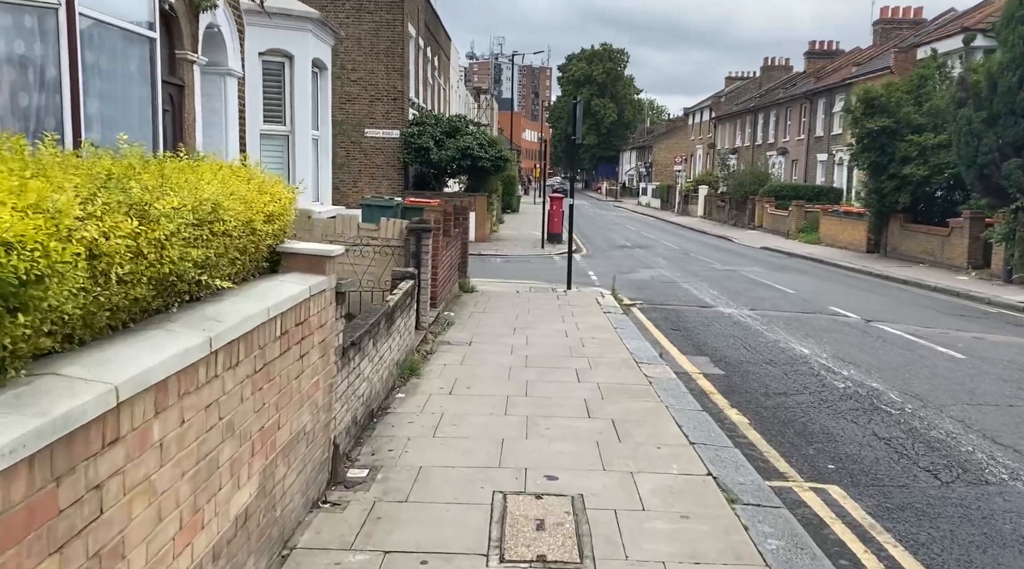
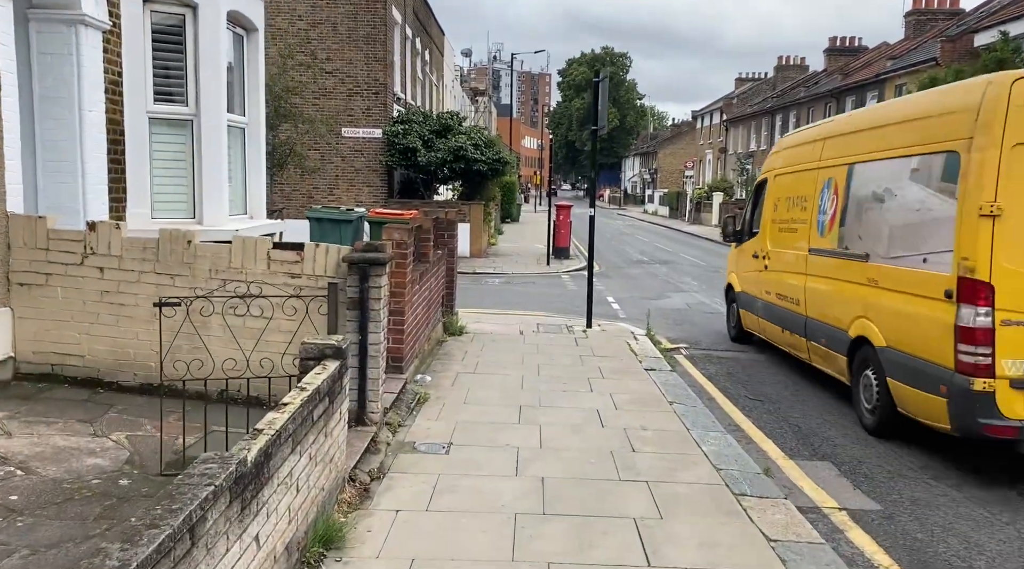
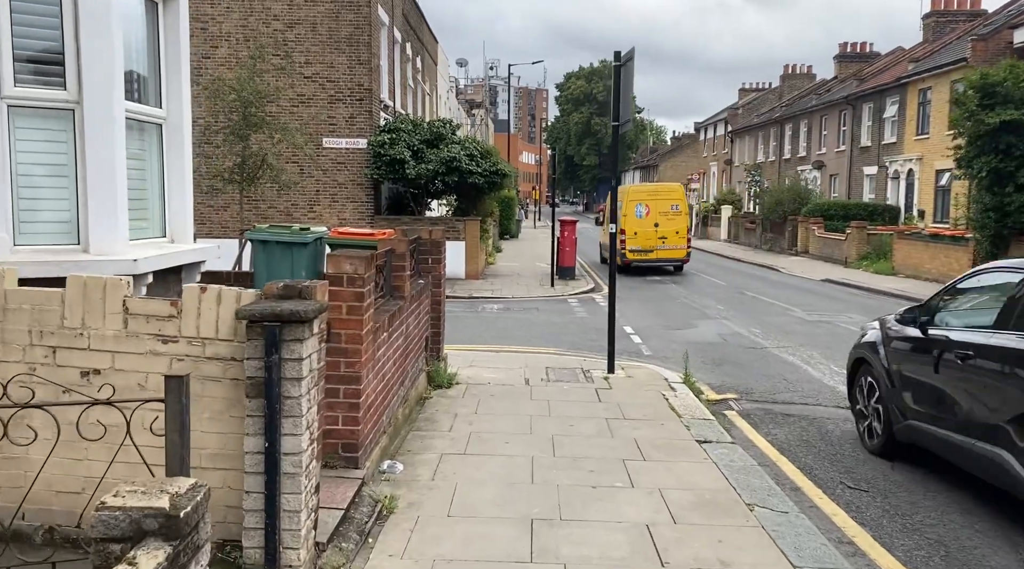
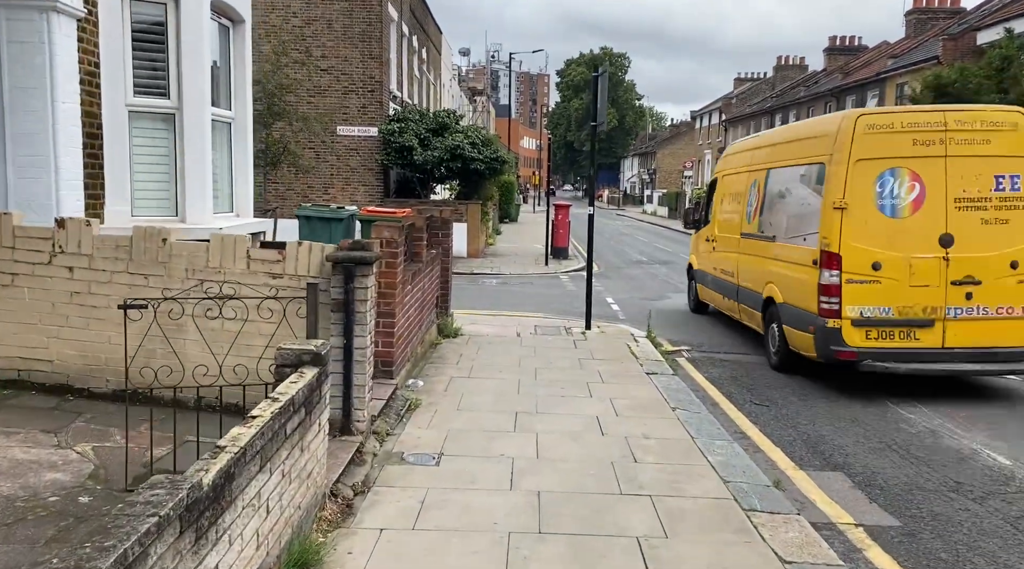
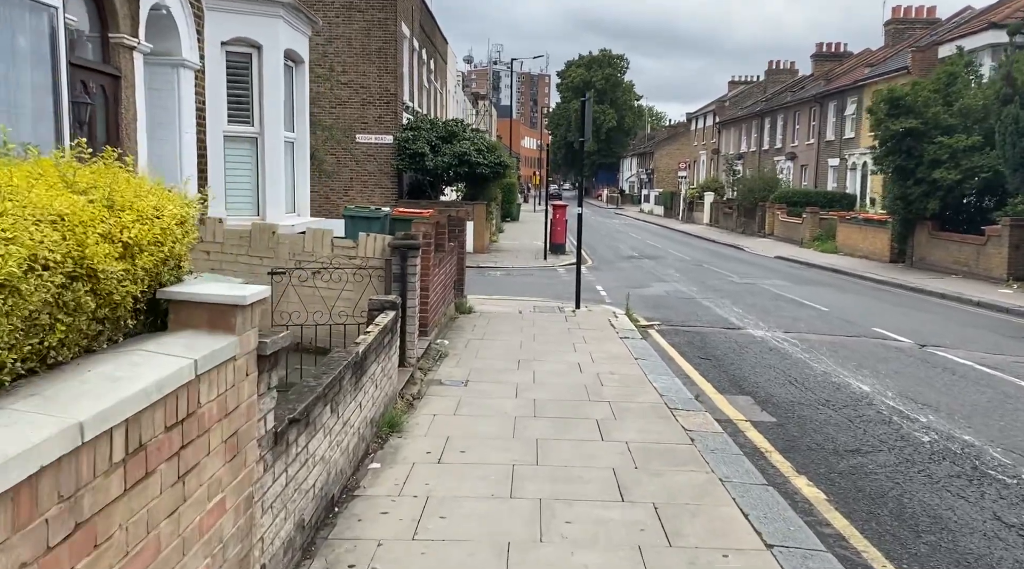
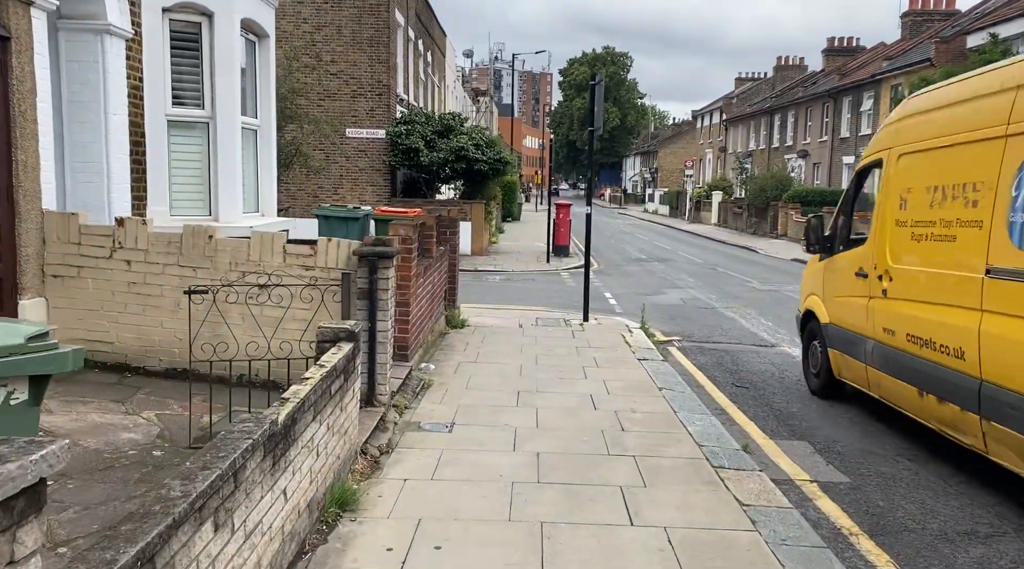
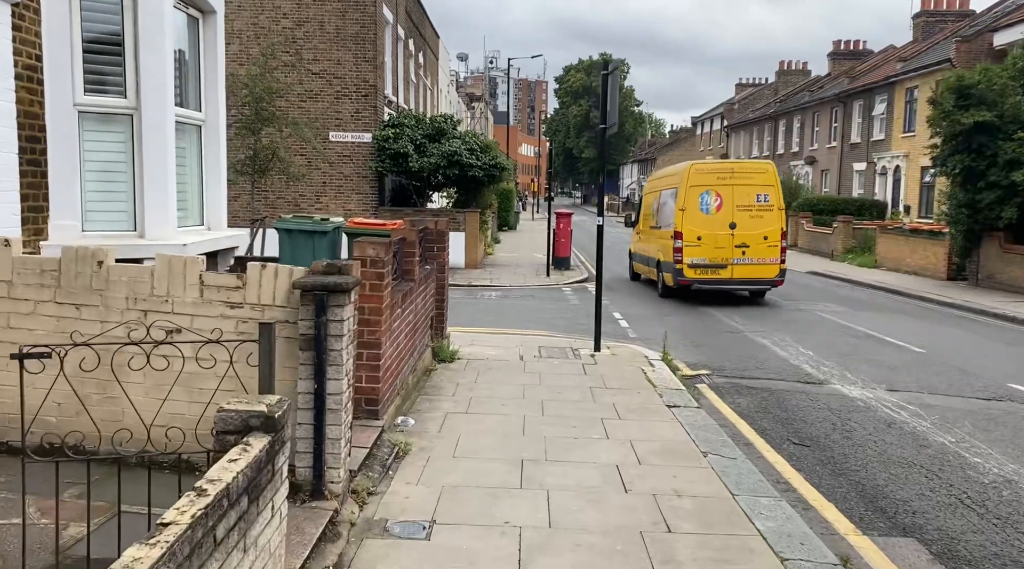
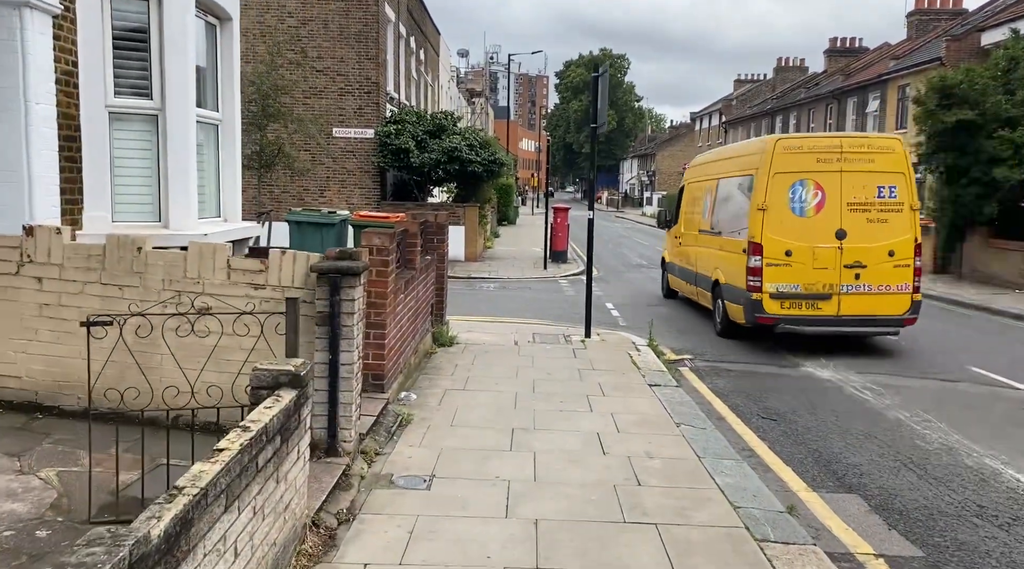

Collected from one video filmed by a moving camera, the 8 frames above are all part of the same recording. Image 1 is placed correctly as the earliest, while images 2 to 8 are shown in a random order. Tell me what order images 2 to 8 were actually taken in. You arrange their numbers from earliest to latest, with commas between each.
5, 6, 2, 4, 8, 7, 3
